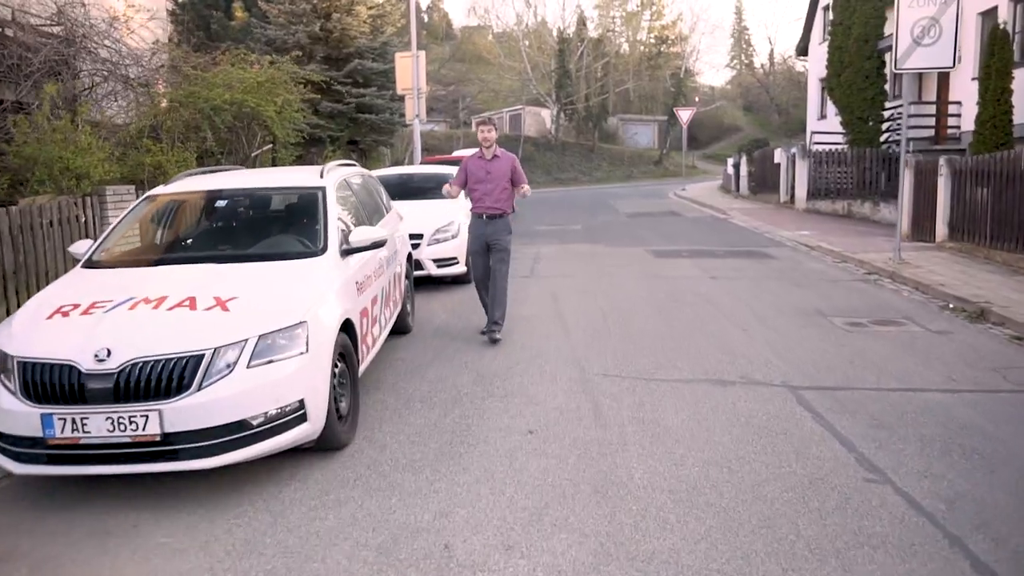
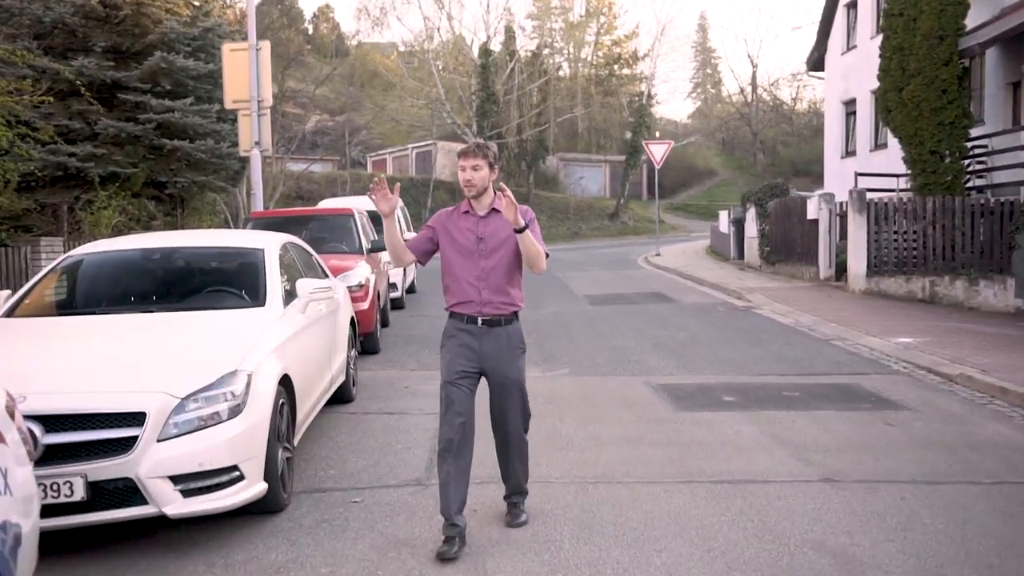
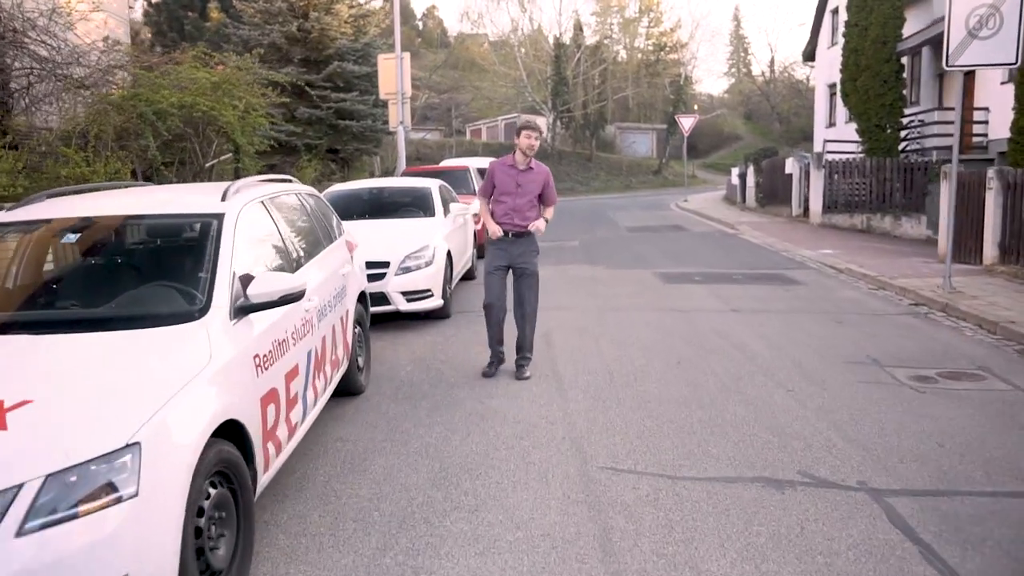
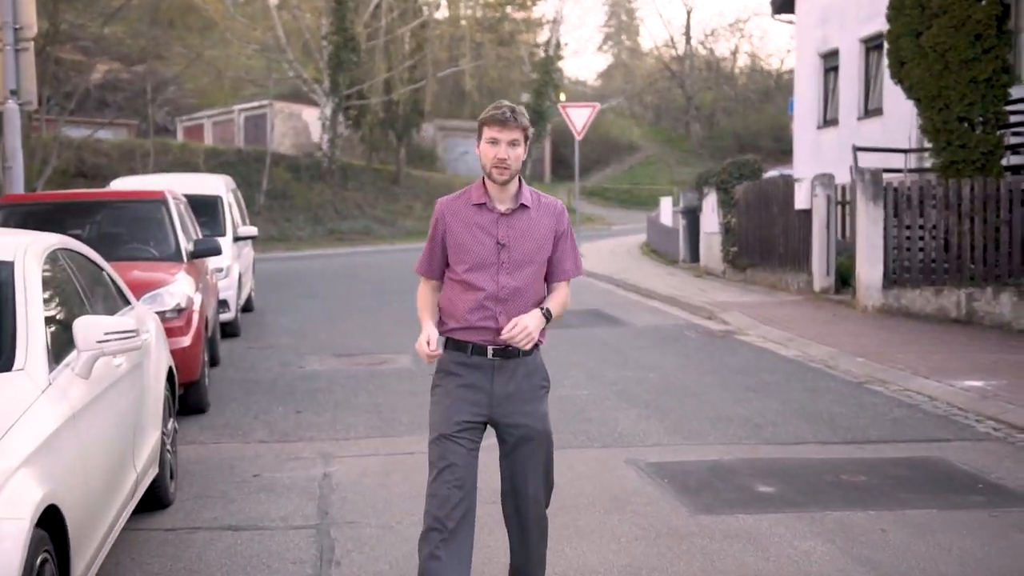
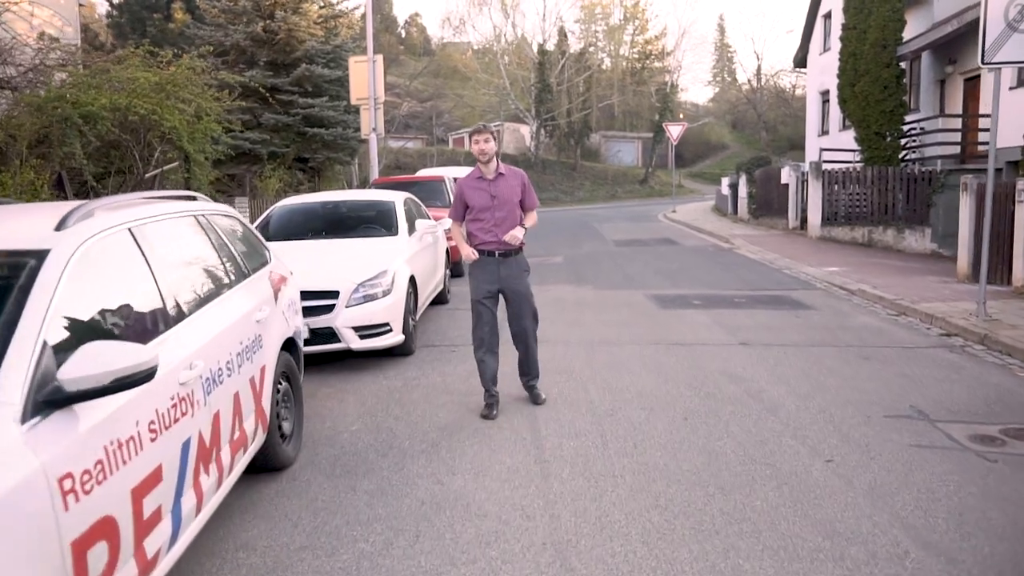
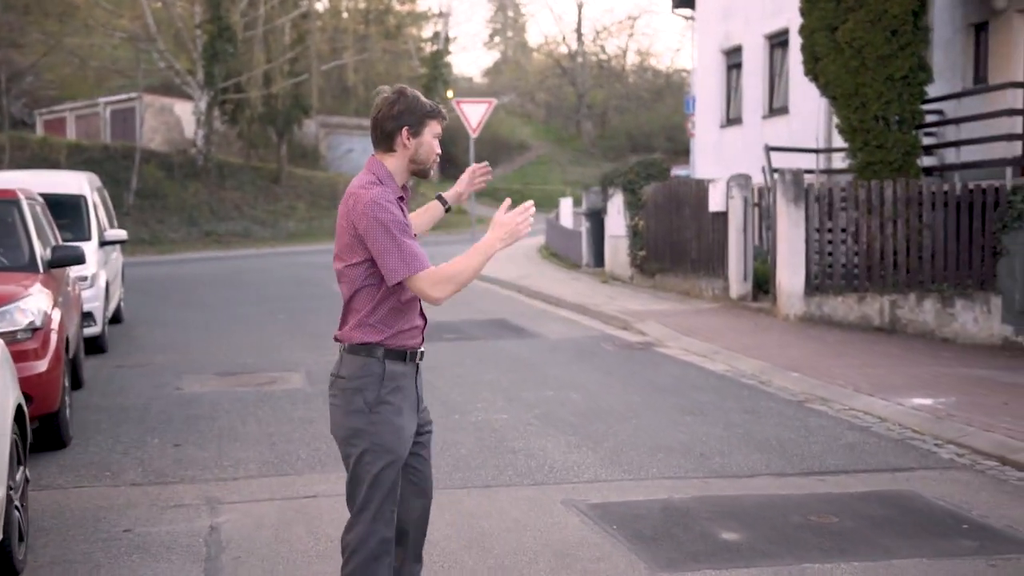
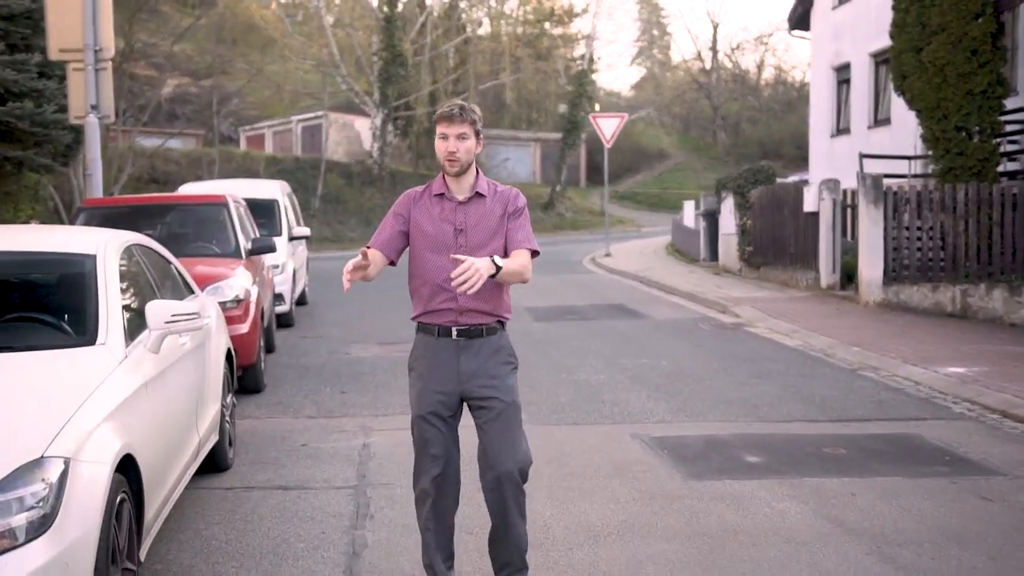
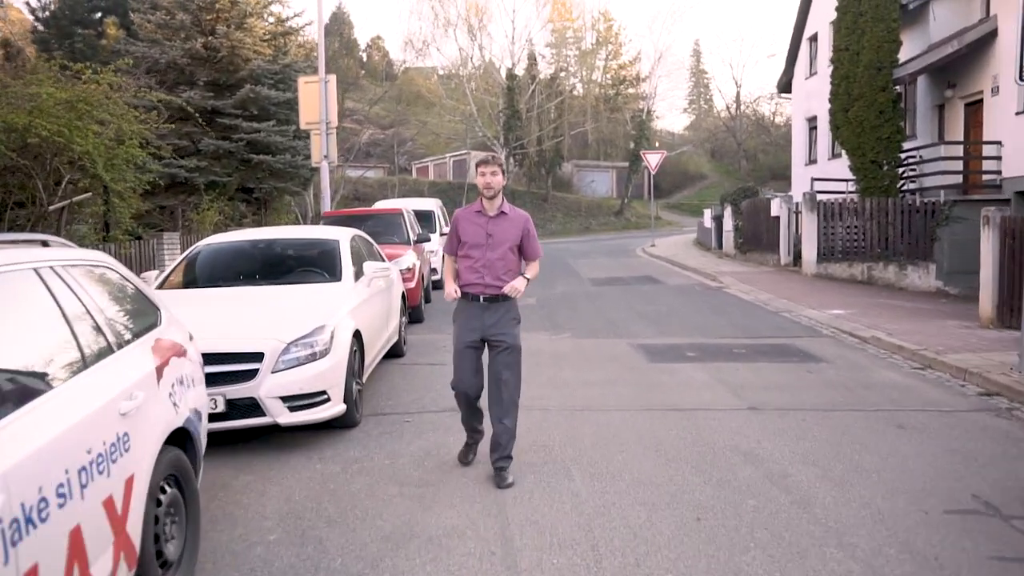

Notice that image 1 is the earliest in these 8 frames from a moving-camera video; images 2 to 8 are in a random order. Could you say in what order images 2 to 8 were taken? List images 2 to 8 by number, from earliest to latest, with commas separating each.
3, 5, 8, 2, 7, 4, 6
